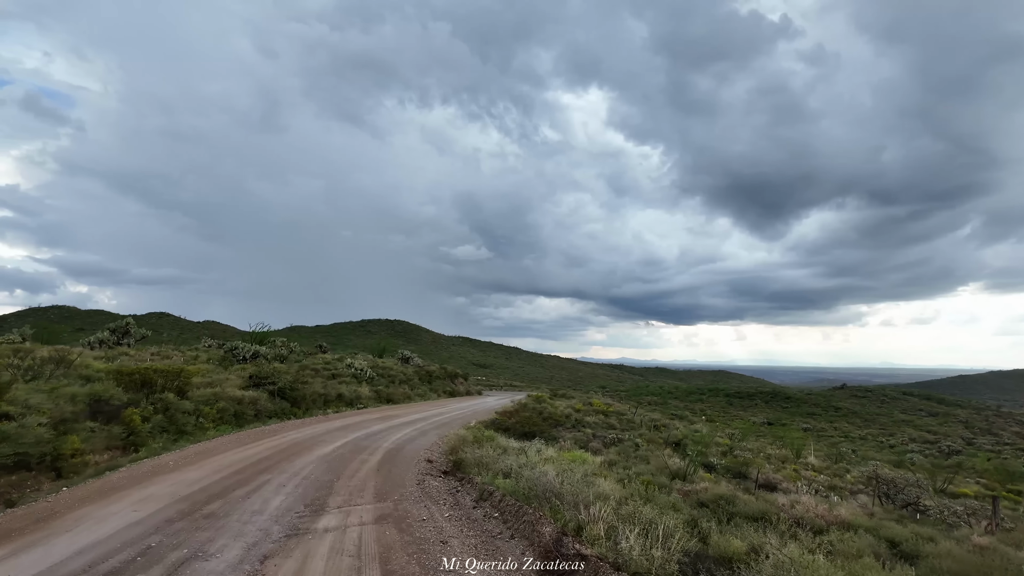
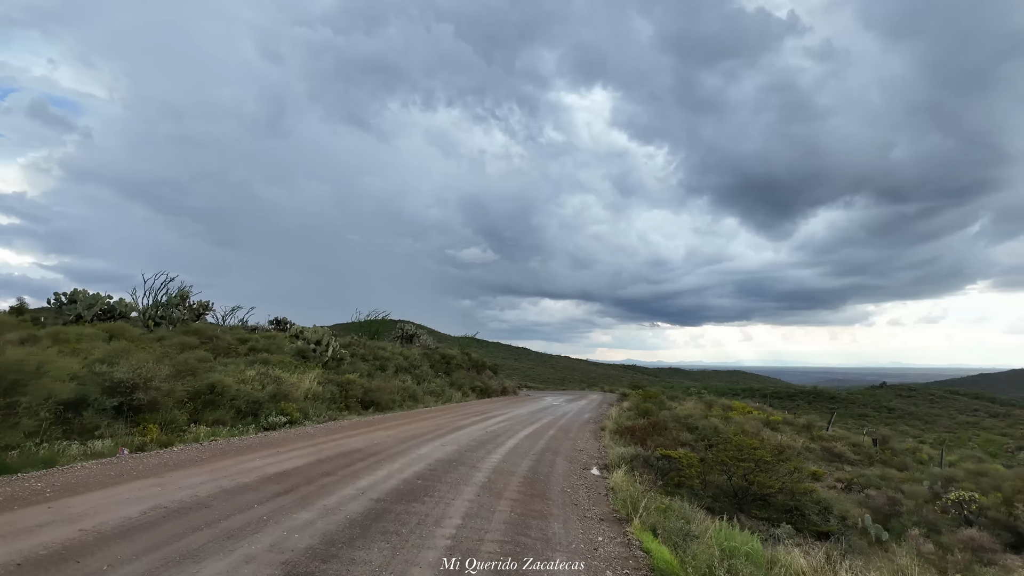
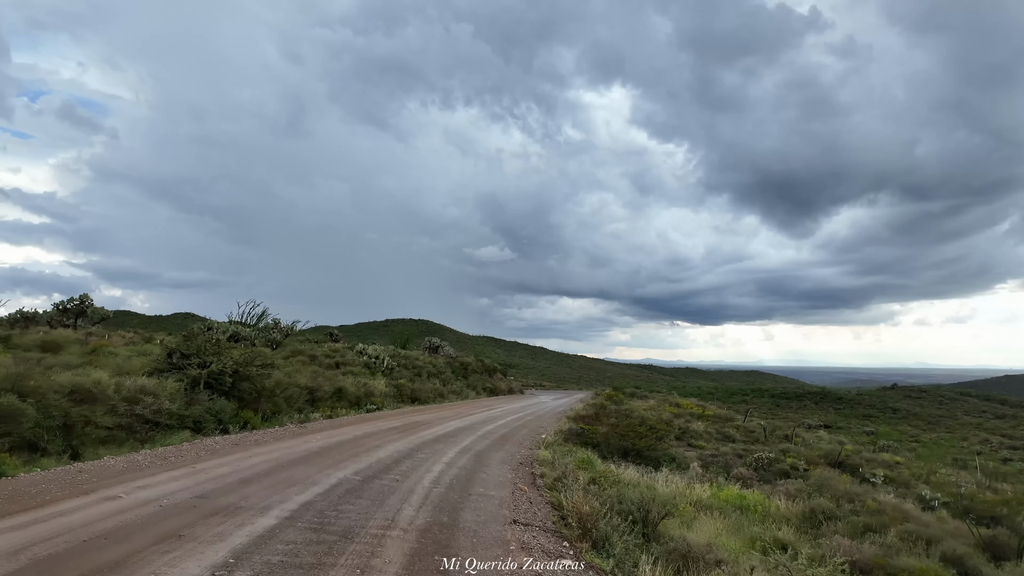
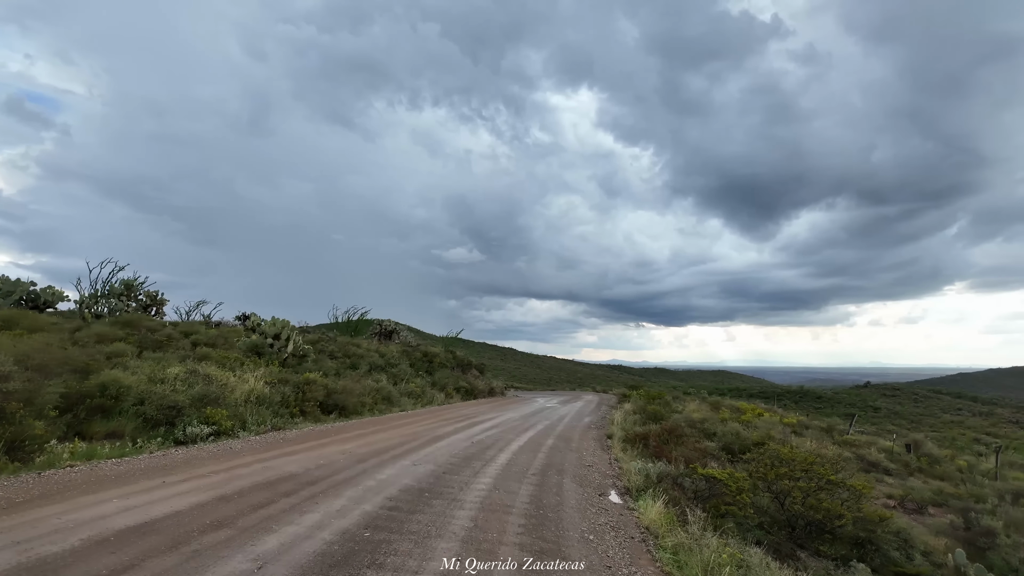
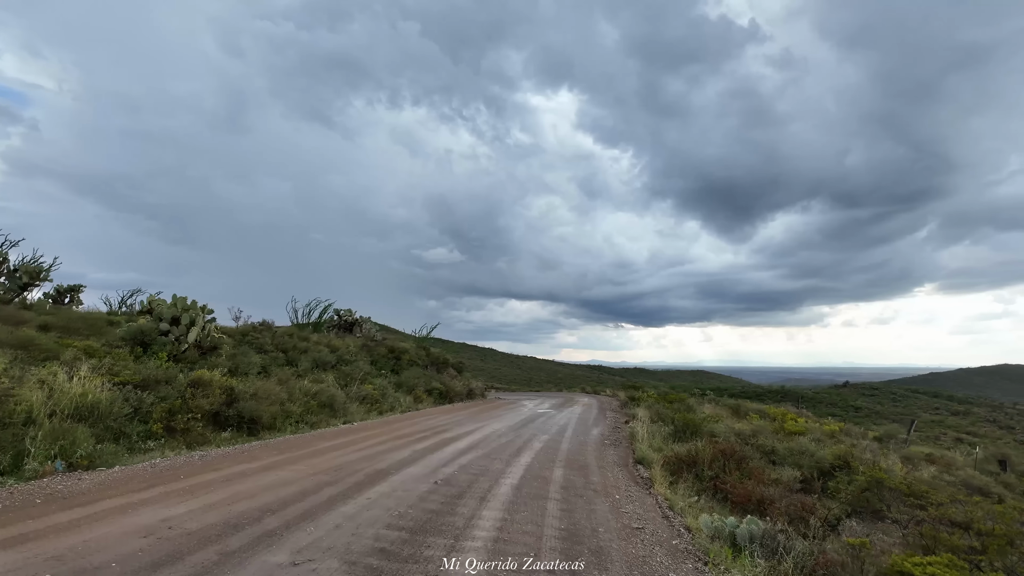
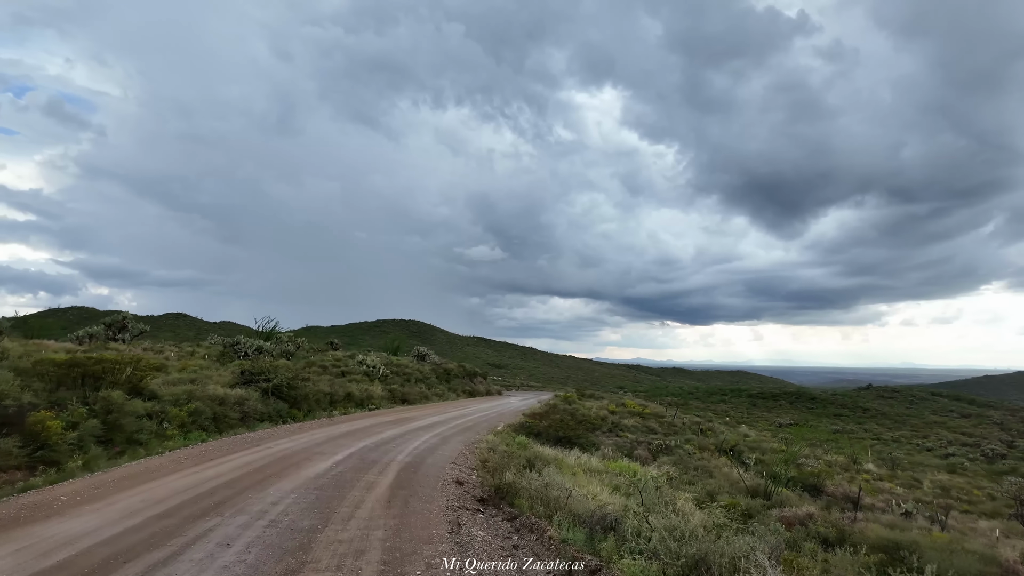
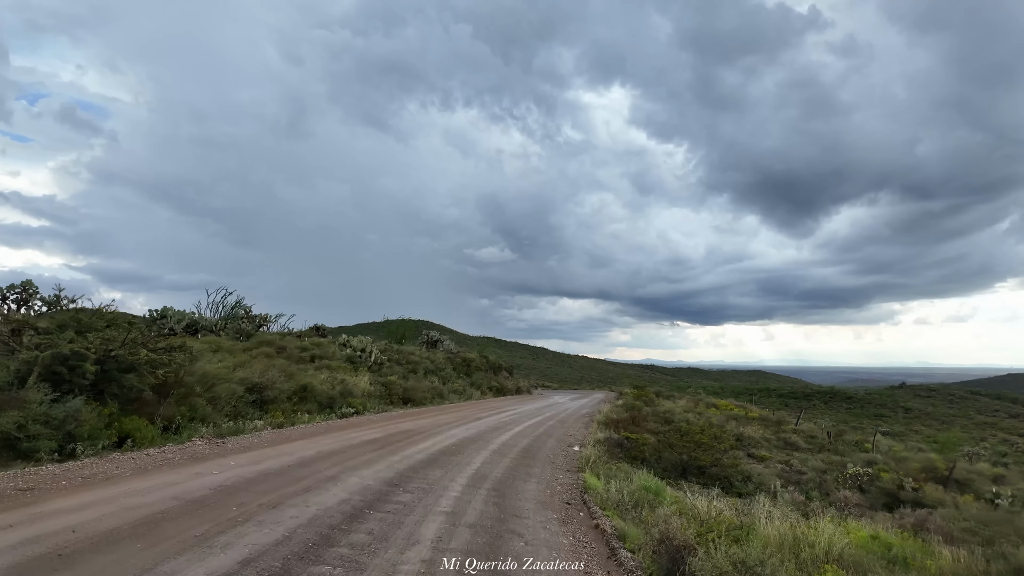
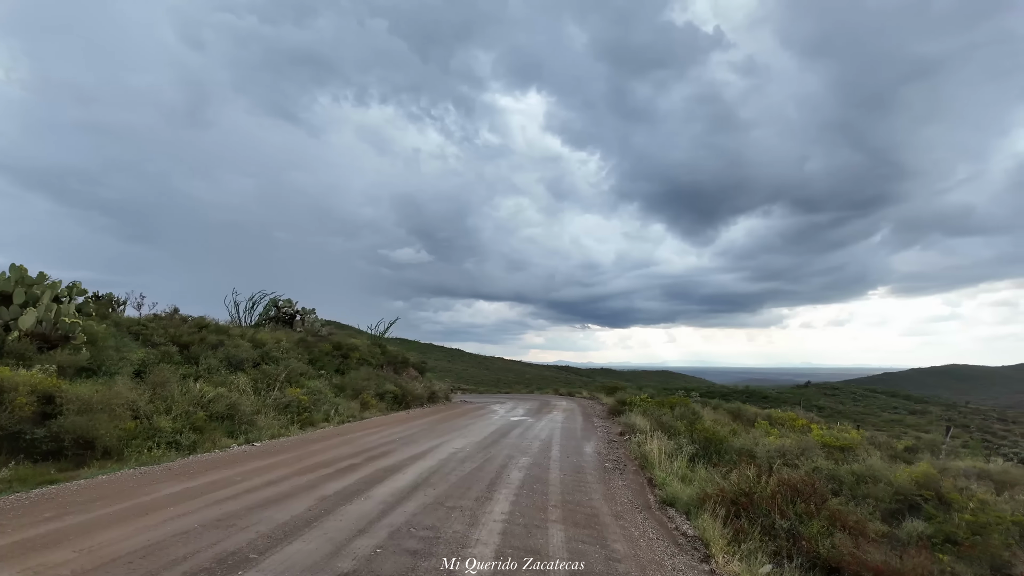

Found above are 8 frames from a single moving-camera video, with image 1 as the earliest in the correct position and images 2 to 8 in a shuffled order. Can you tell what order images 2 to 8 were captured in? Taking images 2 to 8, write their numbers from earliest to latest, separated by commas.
6, 3, 7, 2, 4, 5, 8
